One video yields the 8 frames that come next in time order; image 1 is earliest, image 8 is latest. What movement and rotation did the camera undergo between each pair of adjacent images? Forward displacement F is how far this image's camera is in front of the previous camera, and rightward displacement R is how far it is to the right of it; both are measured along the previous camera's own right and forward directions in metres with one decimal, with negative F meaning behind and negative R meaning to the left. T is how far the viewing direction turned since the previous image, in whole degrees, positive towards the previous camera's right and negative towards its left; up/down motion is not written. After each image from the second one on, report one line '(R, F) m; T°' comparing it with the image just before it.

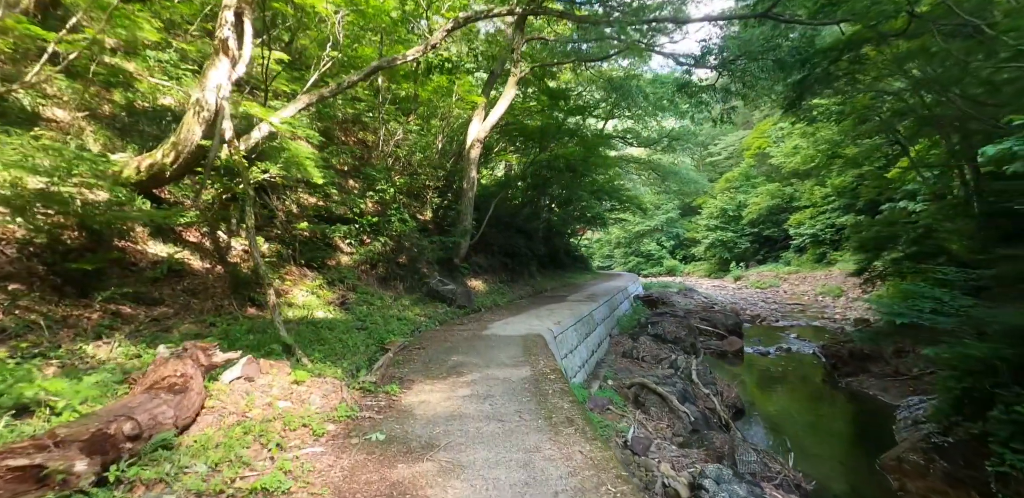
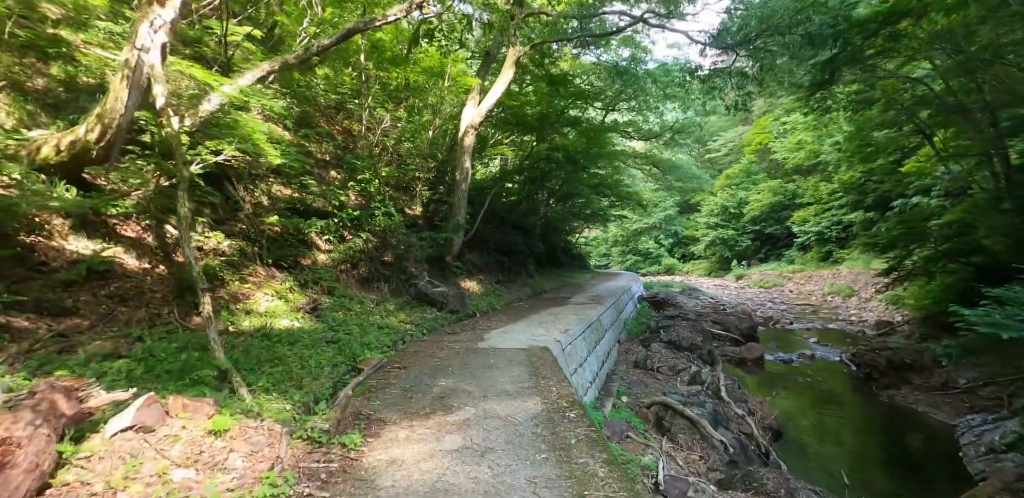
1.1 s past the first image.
(-0.1, +0.8) m; +1°
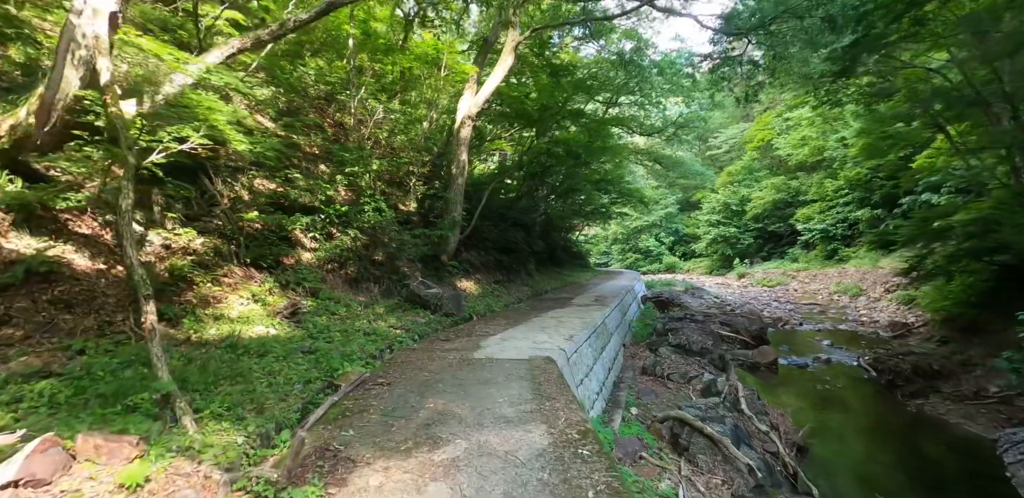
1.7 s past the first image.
(0.0, +0.4) m; 0°
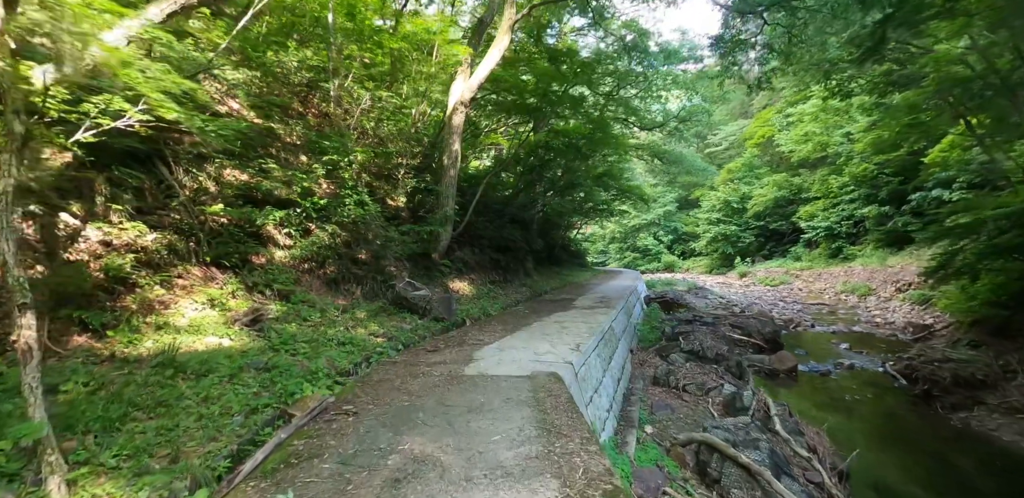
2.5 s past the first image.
(0.0, +0.6) m; +1°
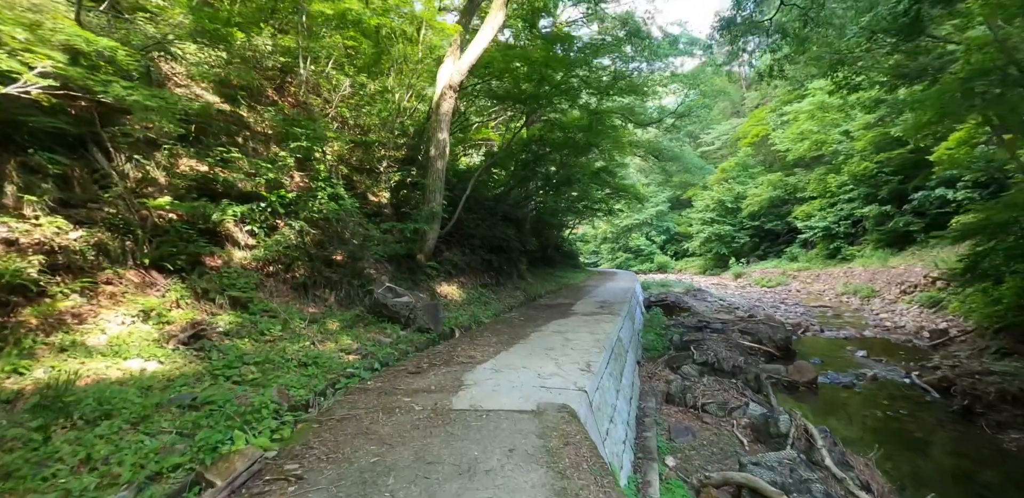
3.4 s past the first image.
(-0.1, +0.6) m; +1°
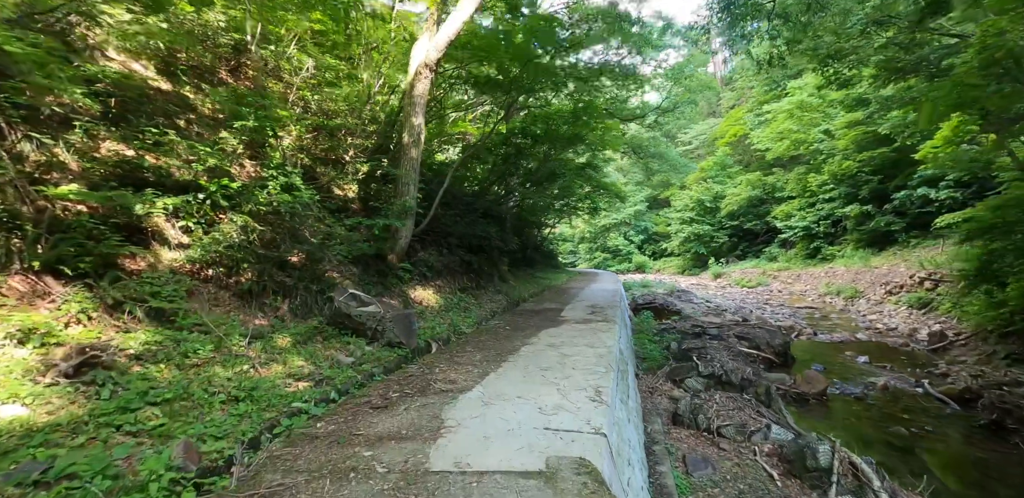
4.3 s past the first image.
(-0.1, +0.6) m; +3°
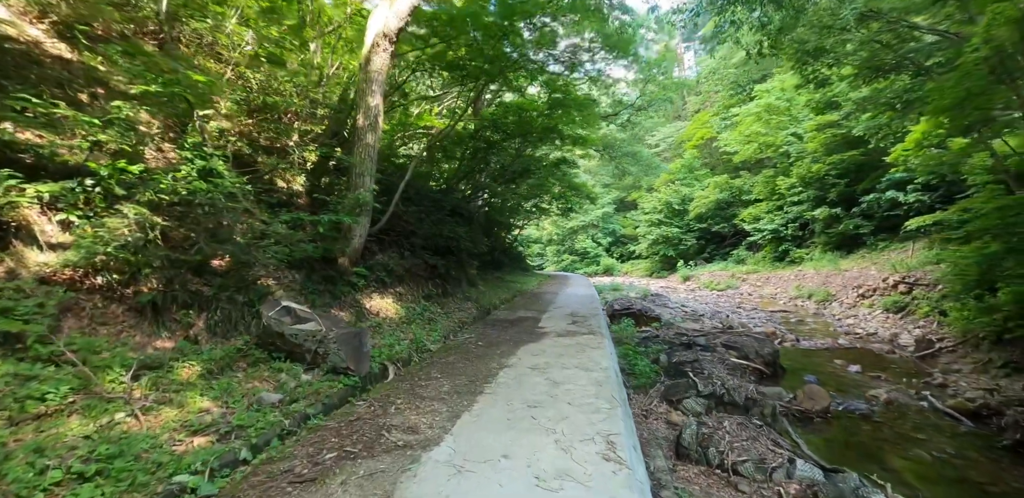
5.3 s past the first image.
(-0.1, +0.7) m; +4°
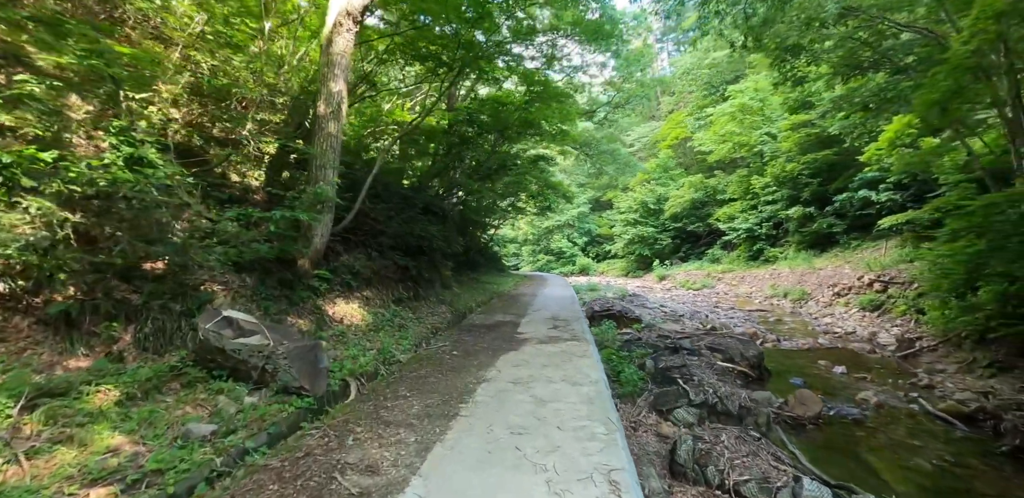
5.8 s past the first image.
(0.0, +0.4) m; +3°
